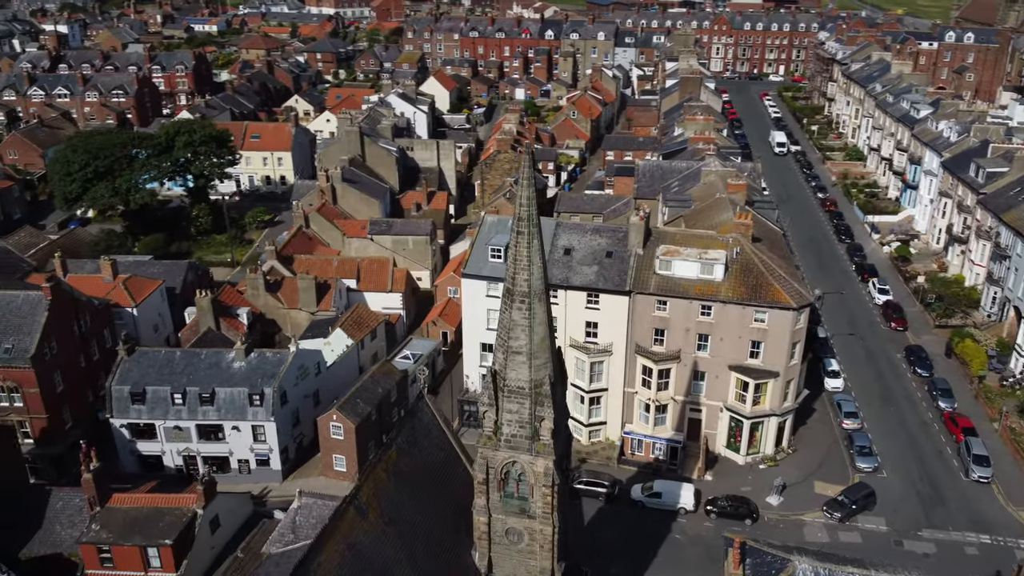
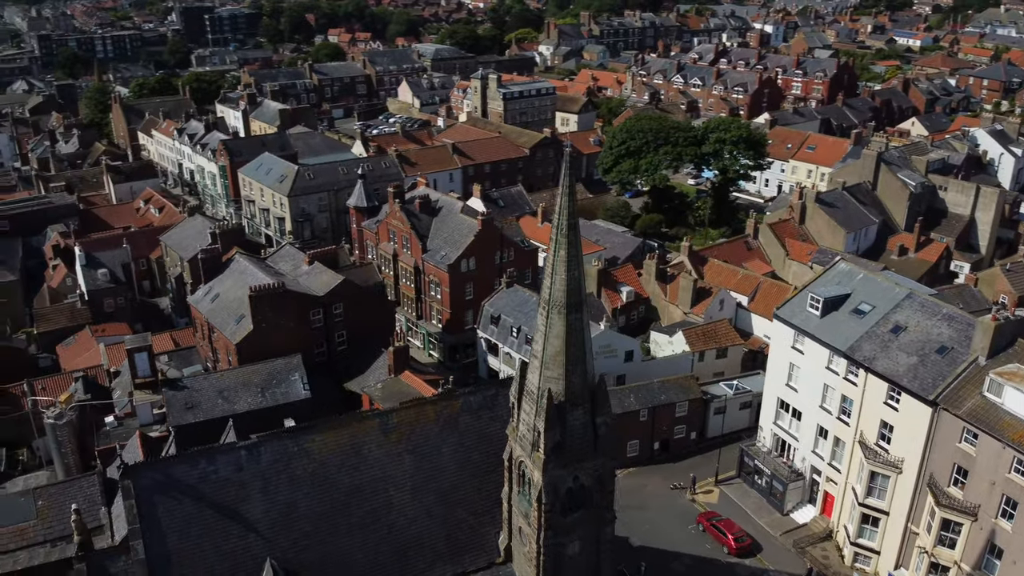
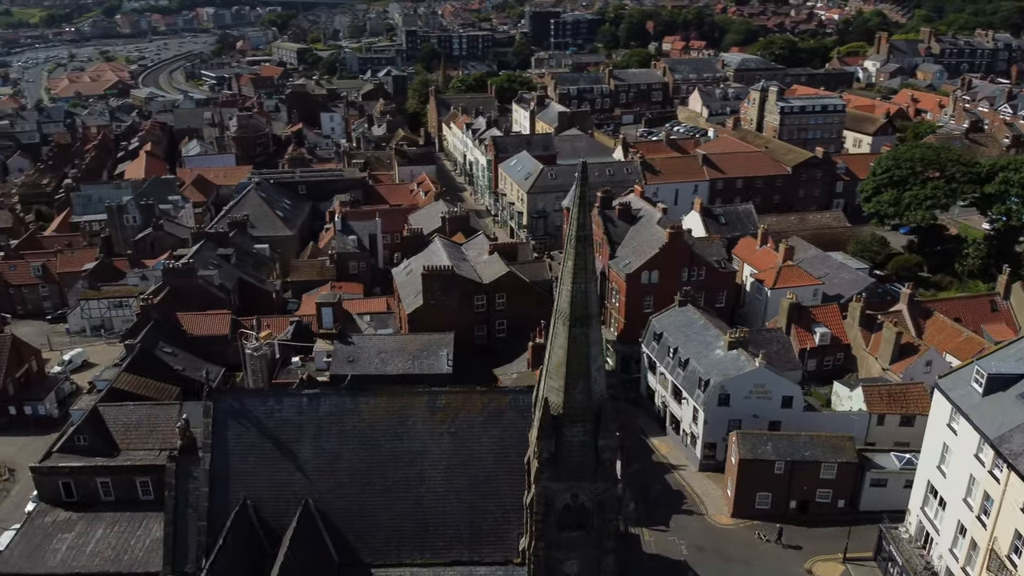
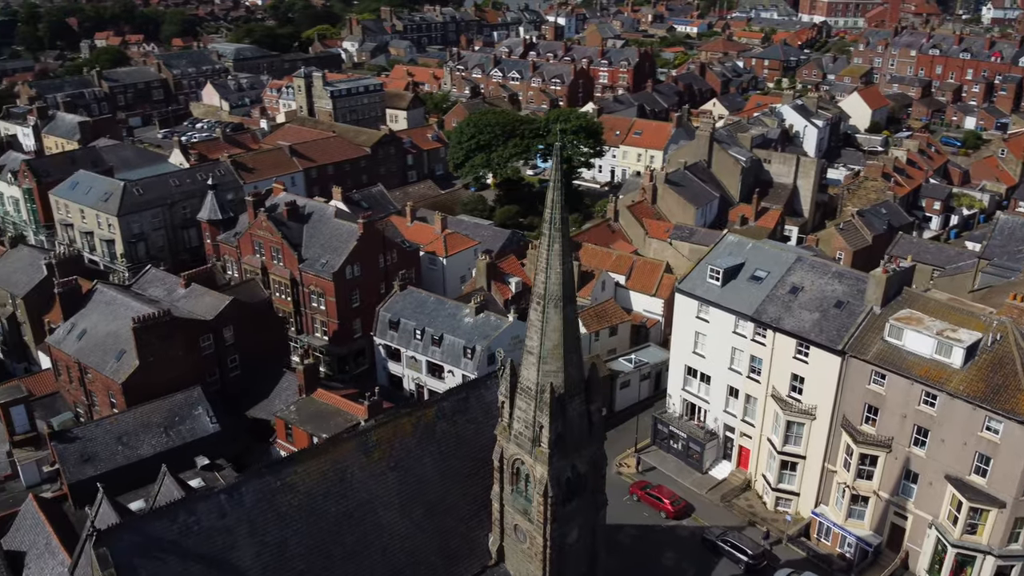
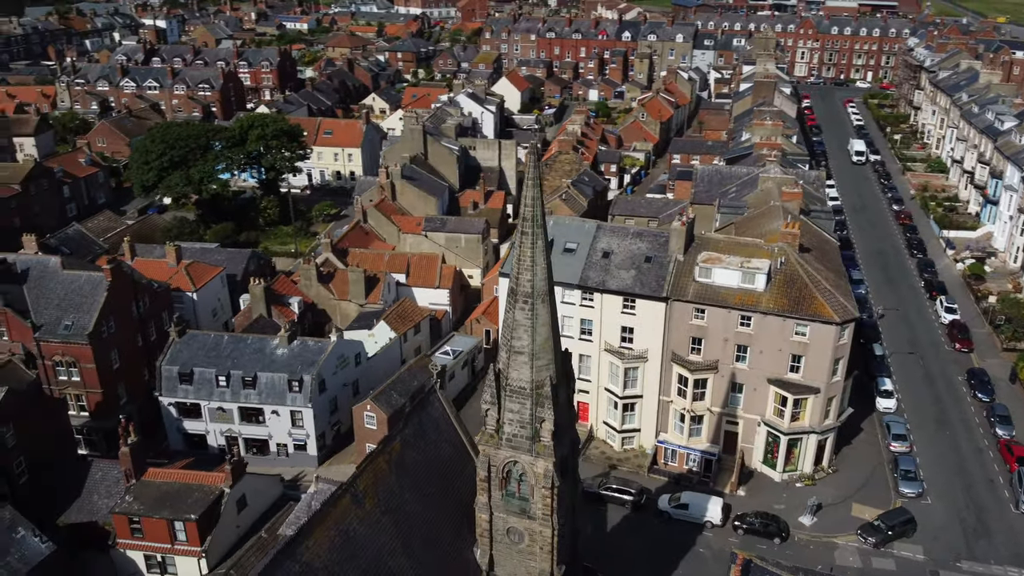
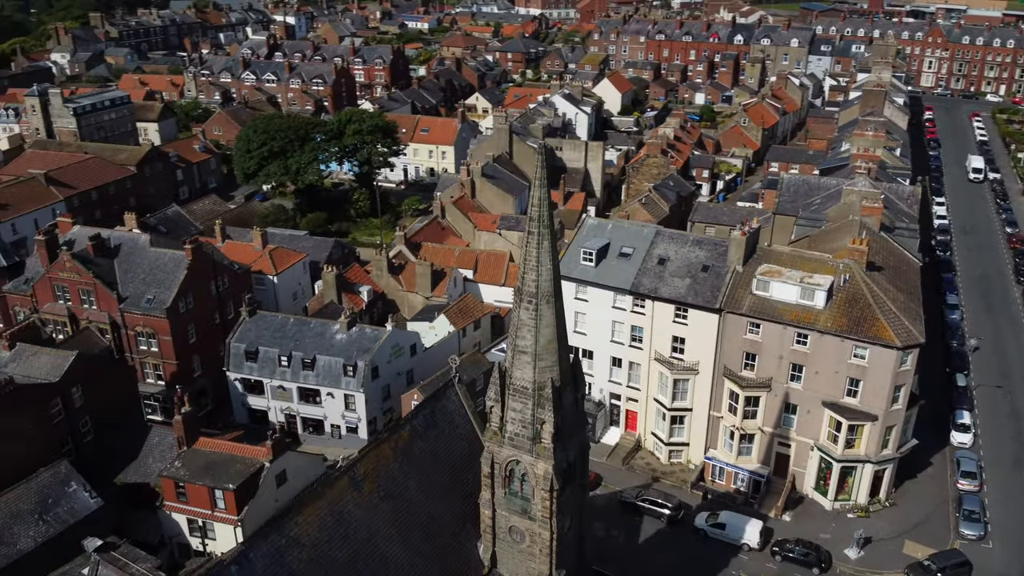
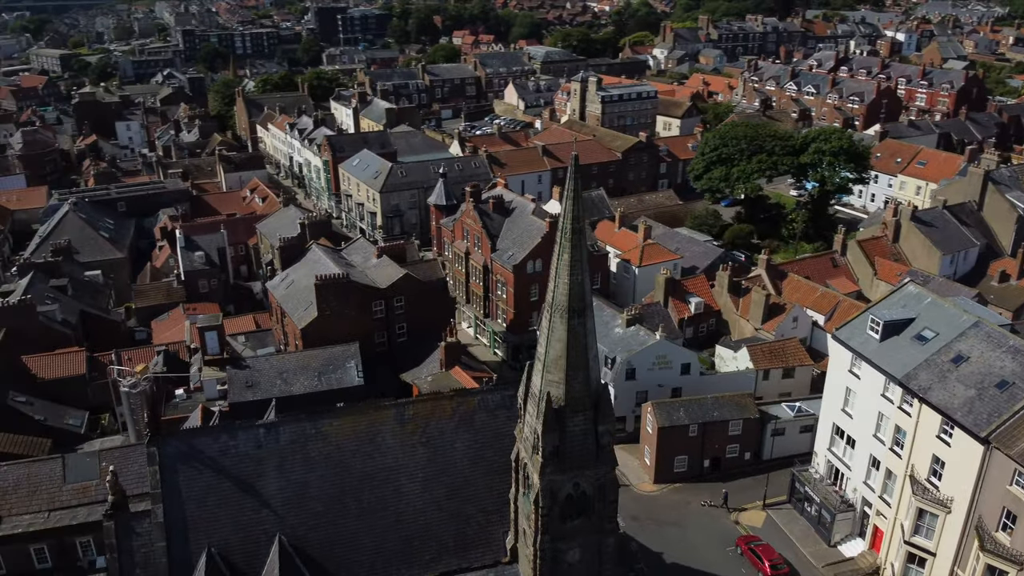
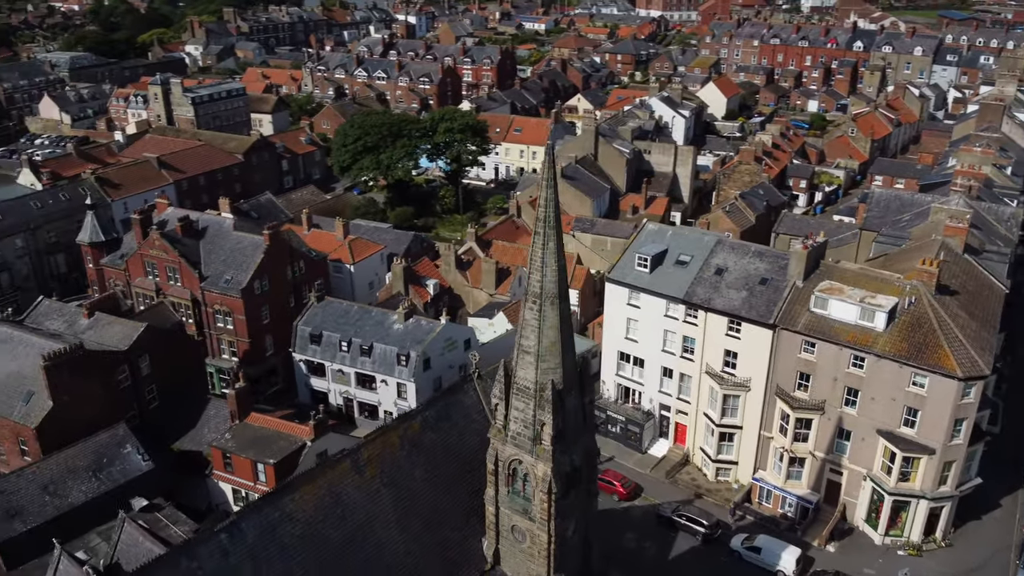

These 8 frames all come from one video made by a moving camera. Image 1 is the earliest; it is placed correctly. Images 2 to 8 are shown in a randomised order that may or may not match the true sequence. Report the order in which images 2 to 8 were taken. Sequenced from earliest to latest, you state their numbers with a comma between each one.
5, 6, 8, 4, 2, 7, 3
